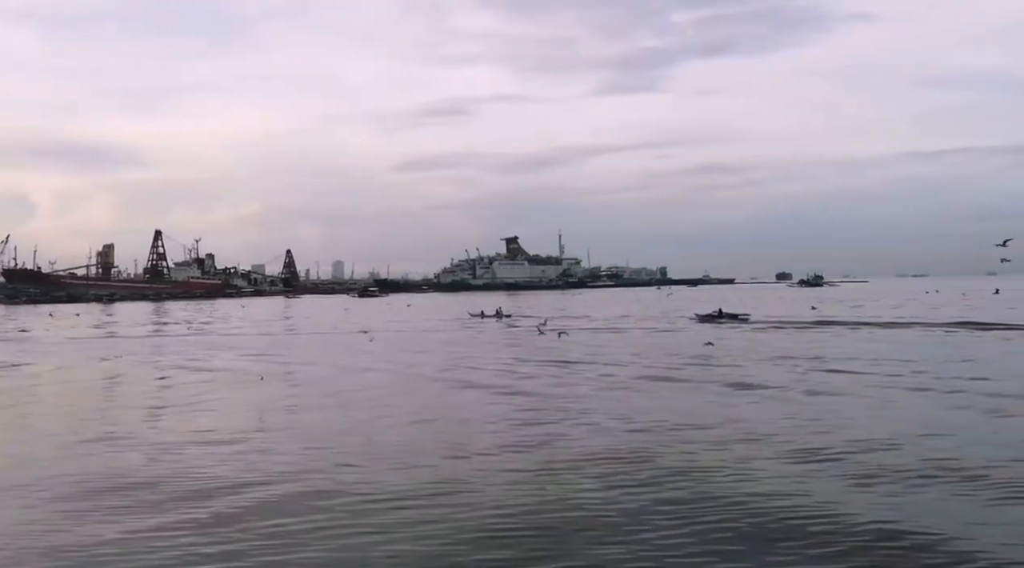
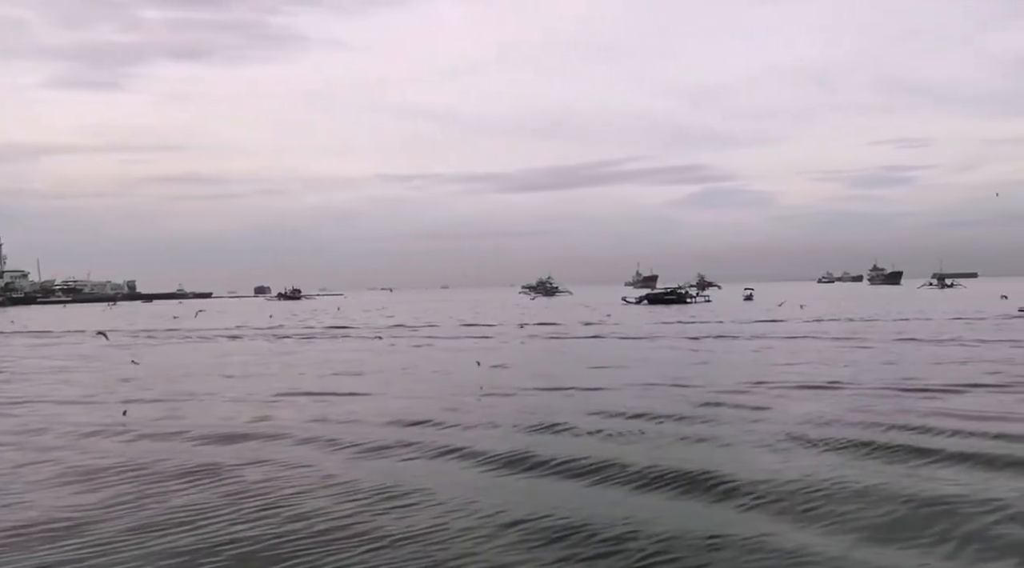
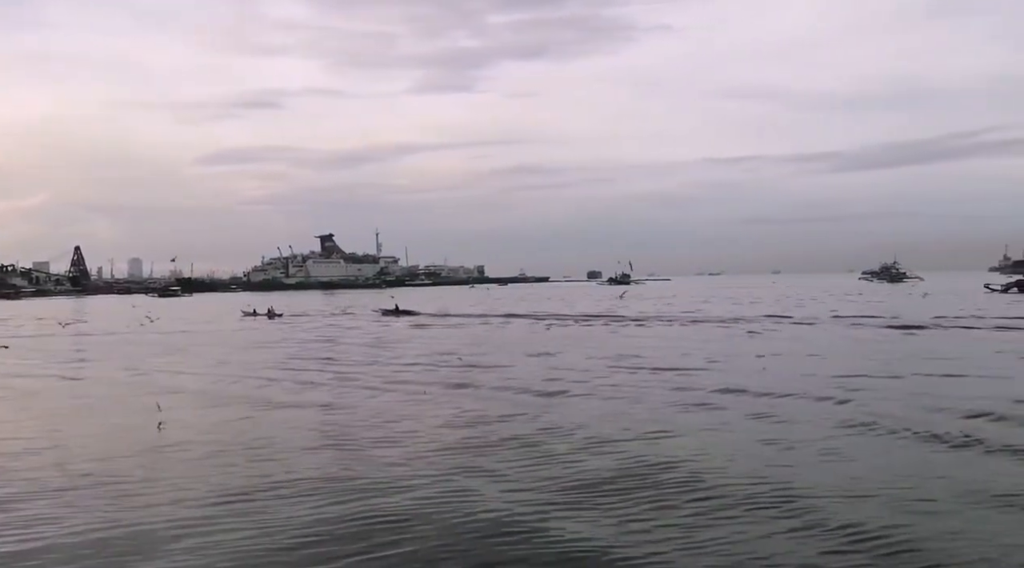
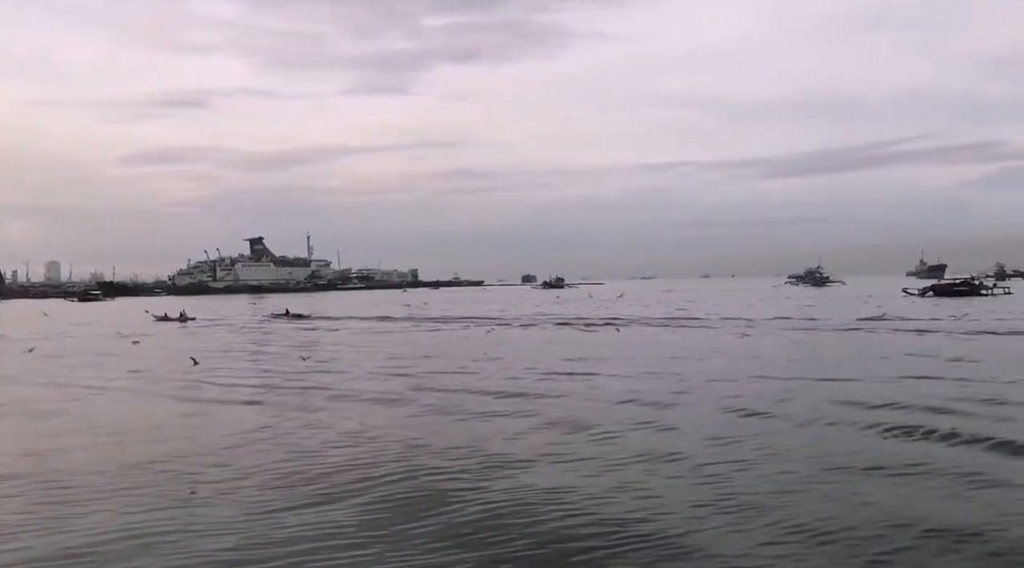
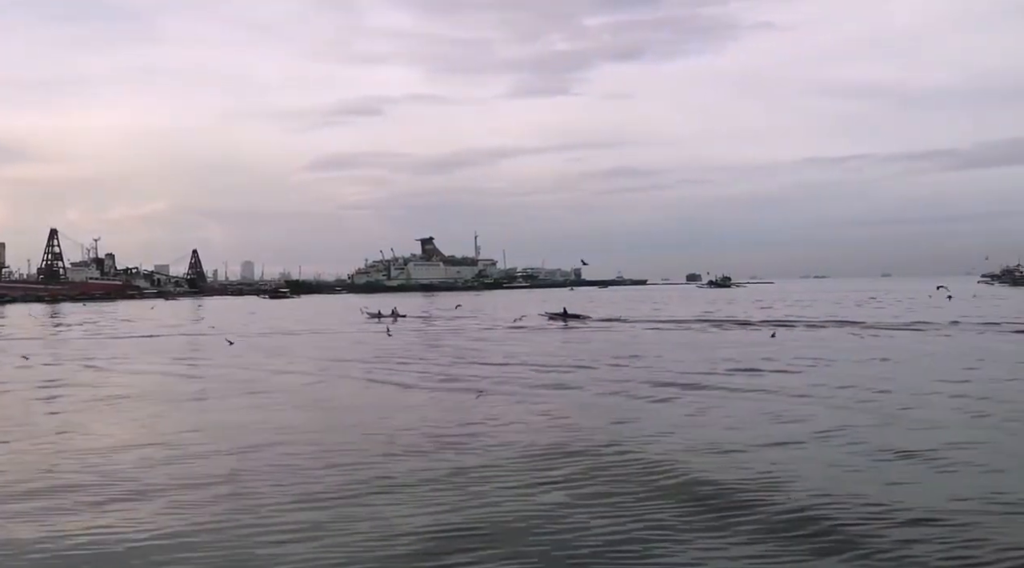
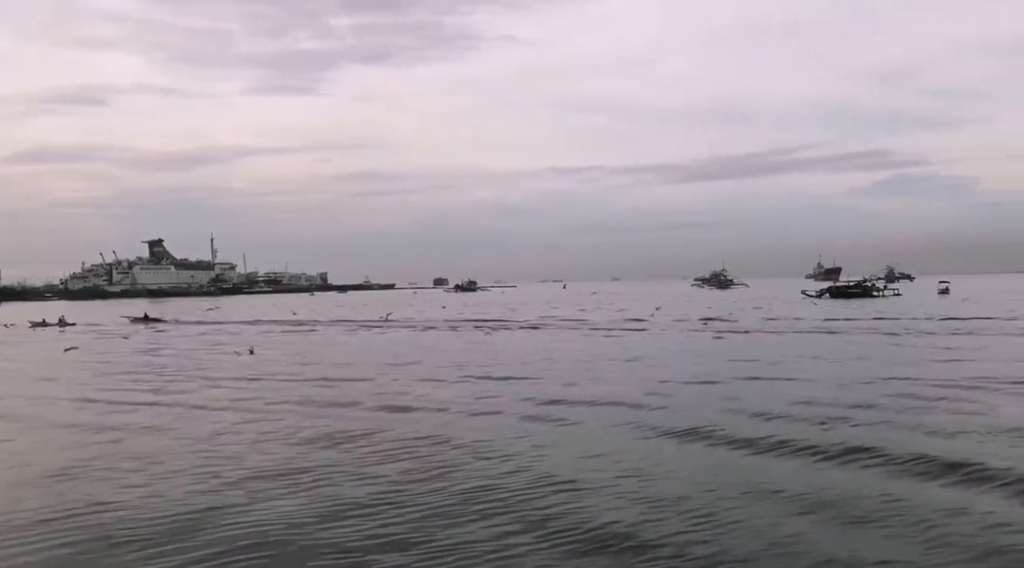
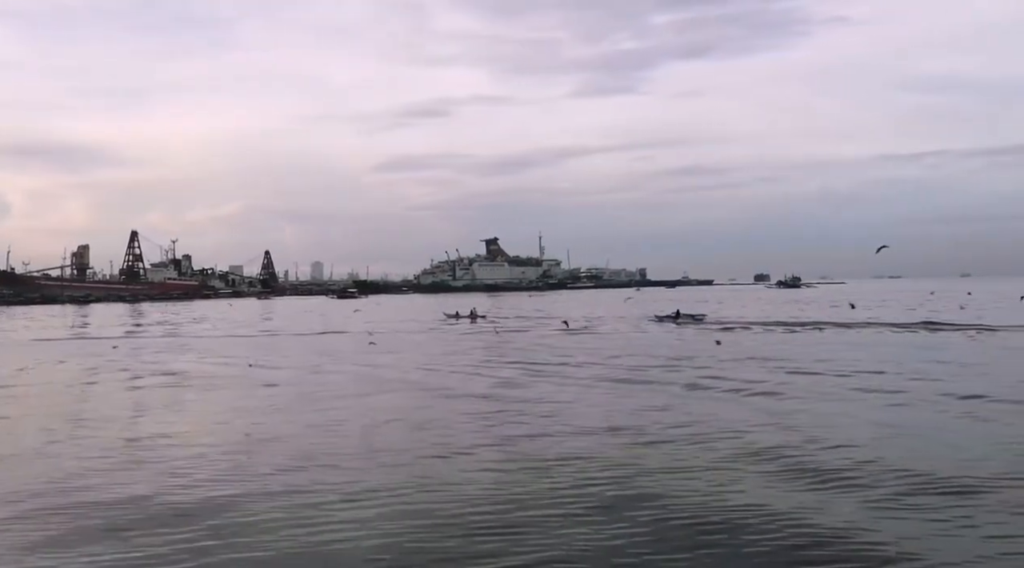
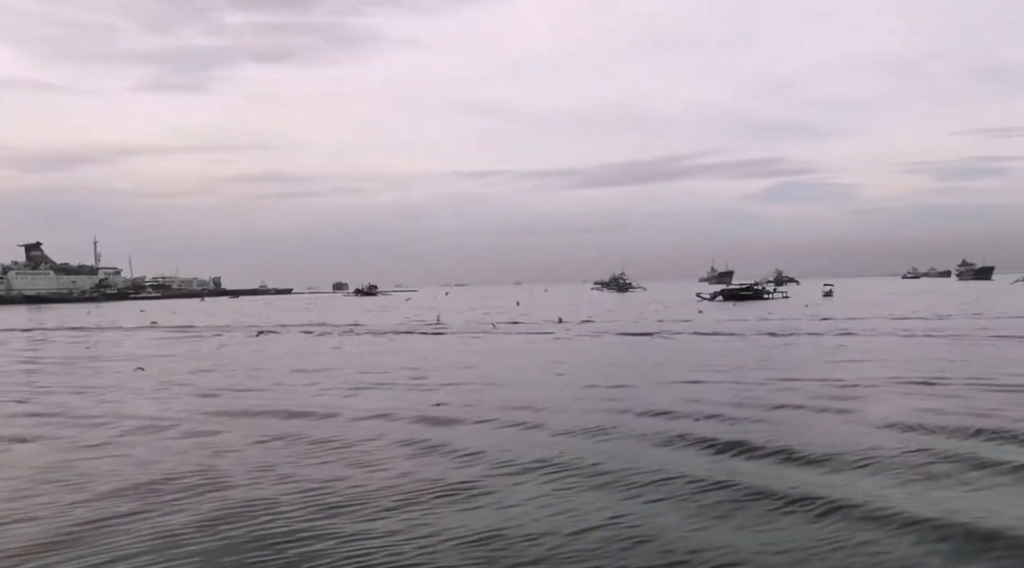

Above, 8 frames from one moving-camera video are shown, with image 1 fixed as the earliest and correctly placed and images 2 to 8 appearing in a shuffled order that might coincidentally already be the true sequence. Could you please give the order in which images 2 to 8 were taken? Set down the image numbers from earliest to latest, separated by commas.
7, 5, 3, 4, 6, 8, 2
